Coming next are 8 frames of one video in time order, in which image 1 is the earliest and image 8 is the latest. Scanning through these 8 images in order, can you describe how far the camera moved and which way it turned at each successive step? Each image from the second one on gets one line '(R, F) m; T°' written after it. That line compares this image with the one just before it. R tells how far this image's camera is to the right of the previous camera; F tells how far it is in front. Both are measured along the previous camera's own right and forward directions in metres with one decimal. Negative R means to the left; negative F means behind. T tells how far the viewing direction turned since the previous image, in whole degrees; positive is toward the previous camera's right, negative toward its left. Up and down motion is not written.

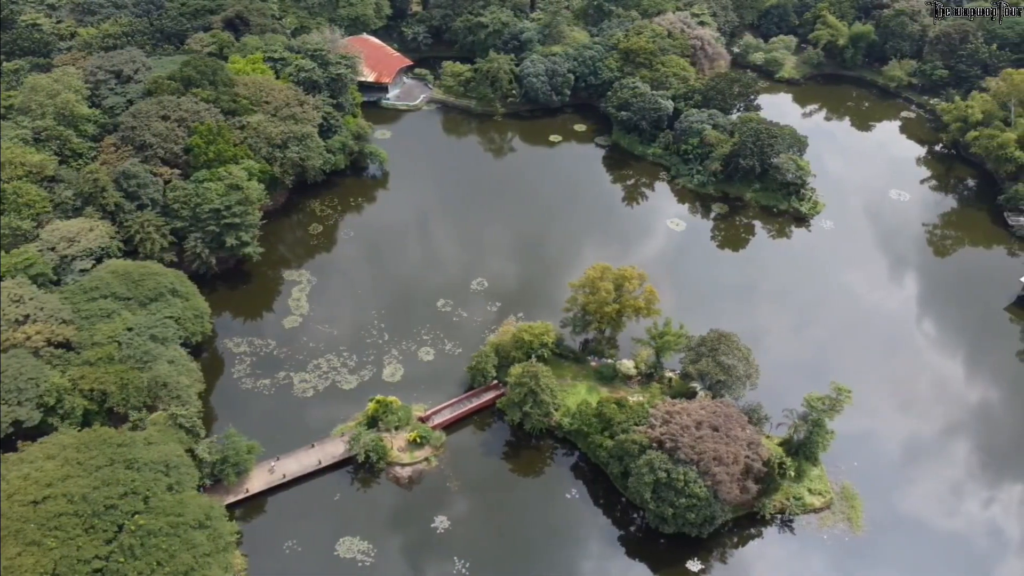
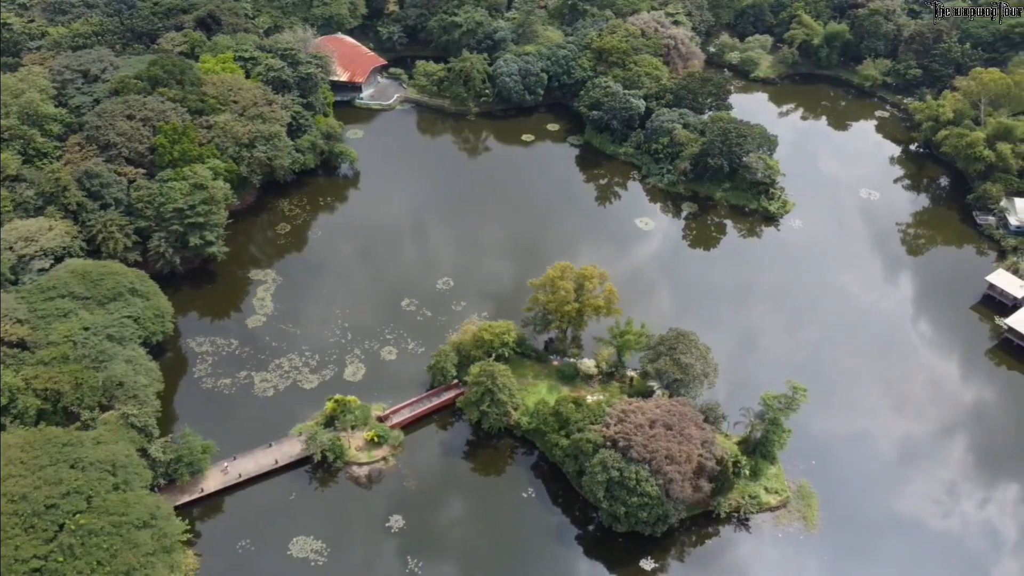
(+2.1, 0.0) m; 0°
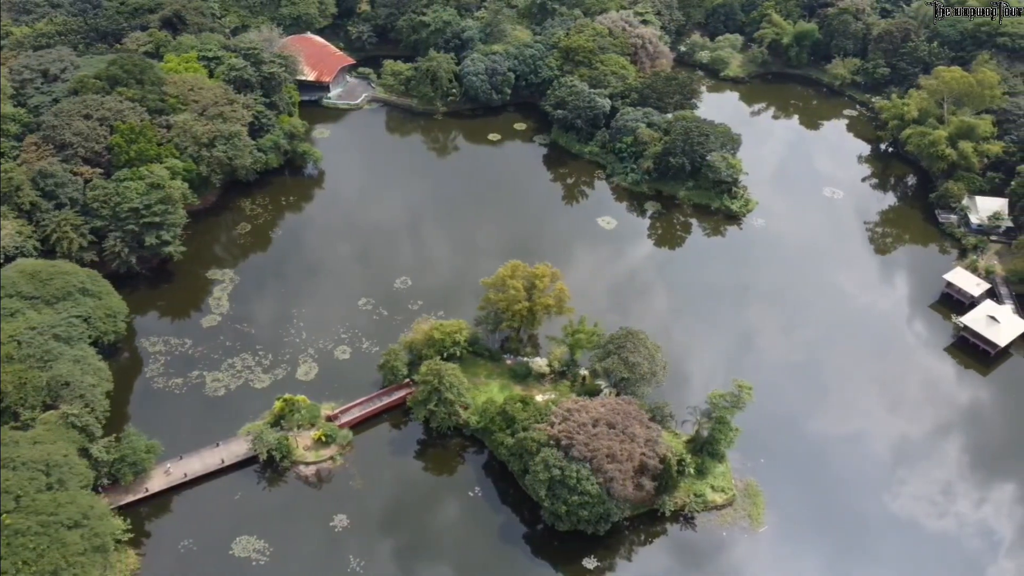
(+2.6, 0.0) m; 0°
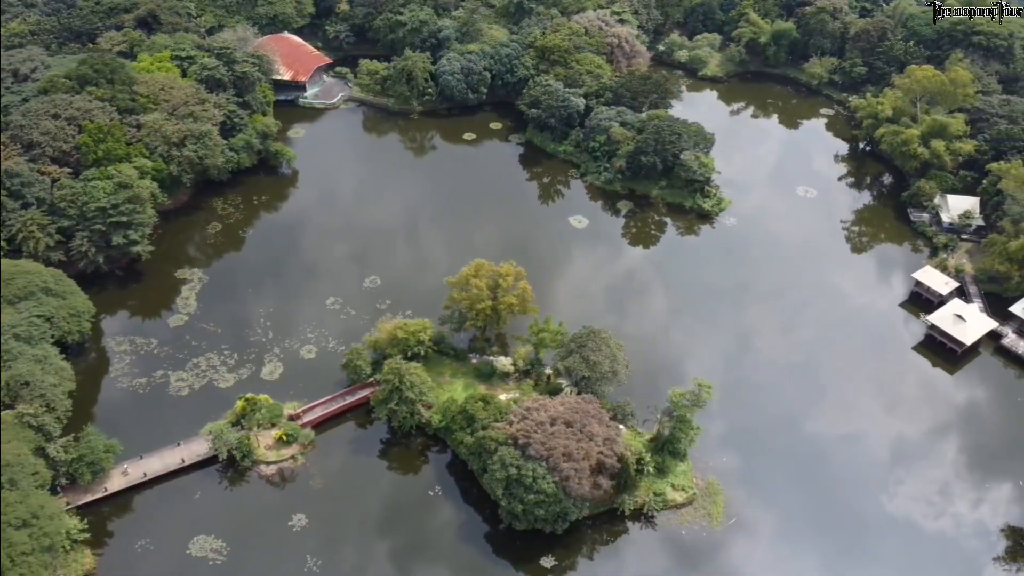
(+1.9, 0.0) m; 0°
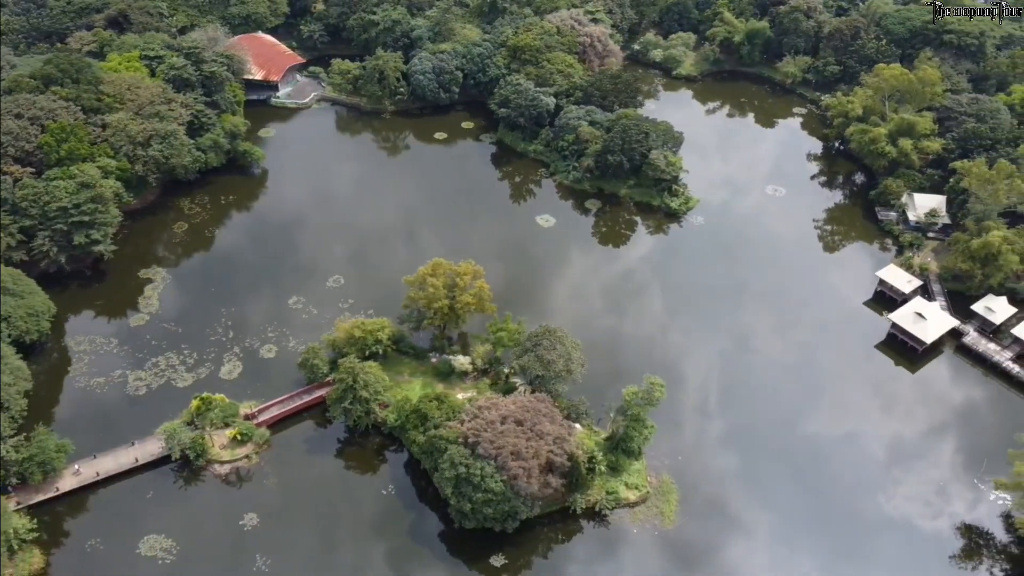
(+2.3, 0.0) m; 0°
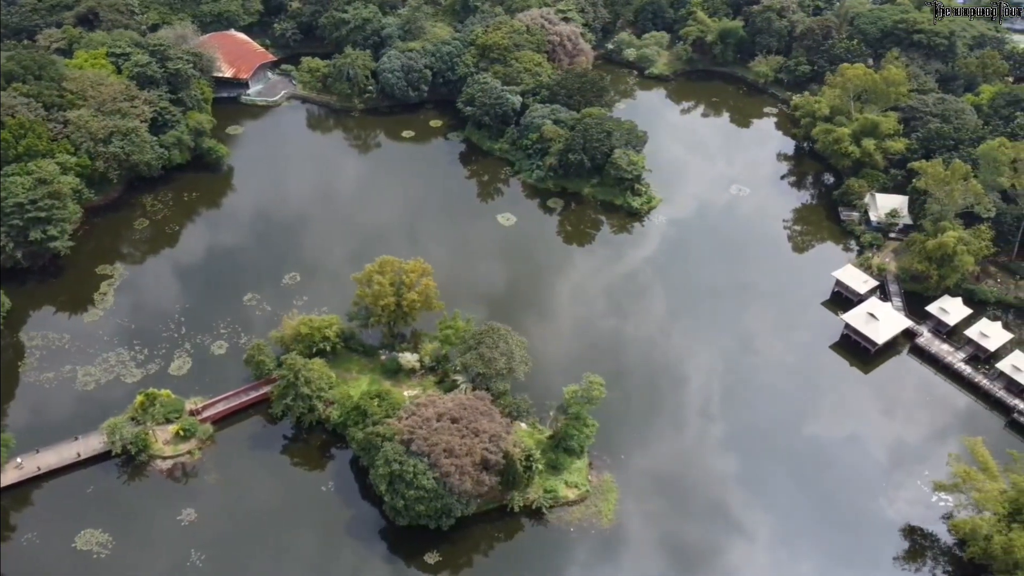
(+3.2, 0.0) m; 0°
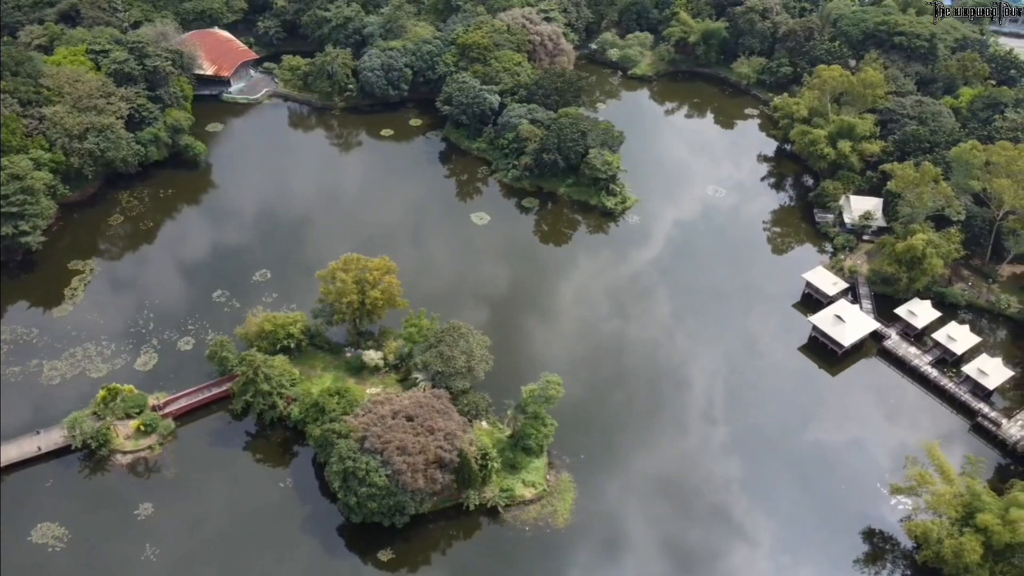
(+2.3, 0.0) m; 0°
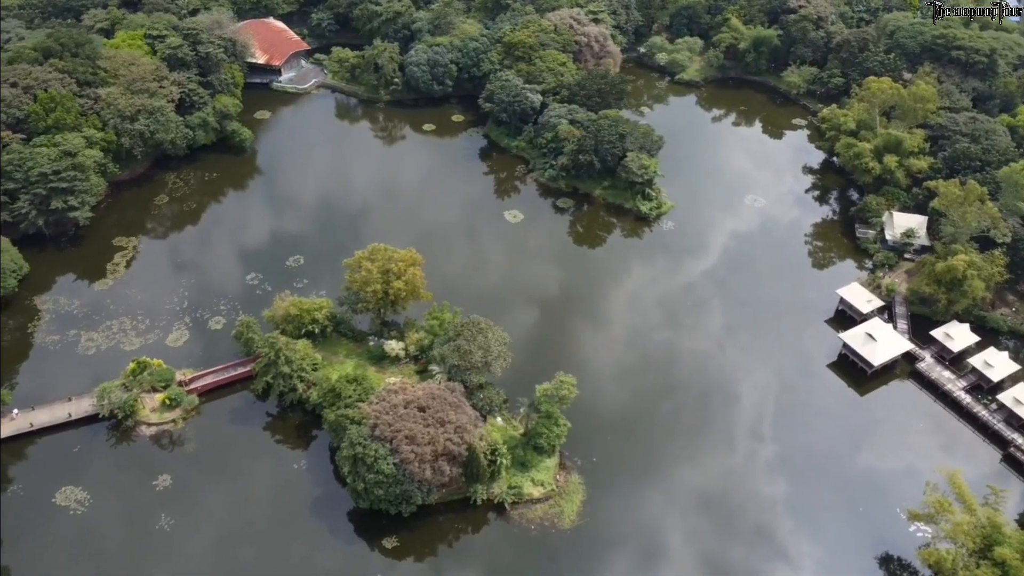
(+1.3, +0.1) m; -4°
